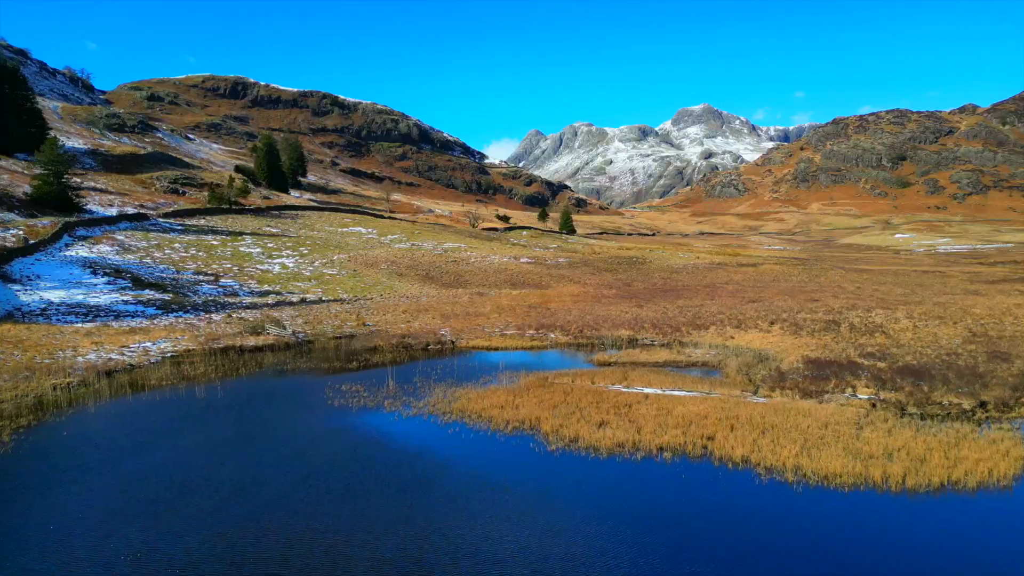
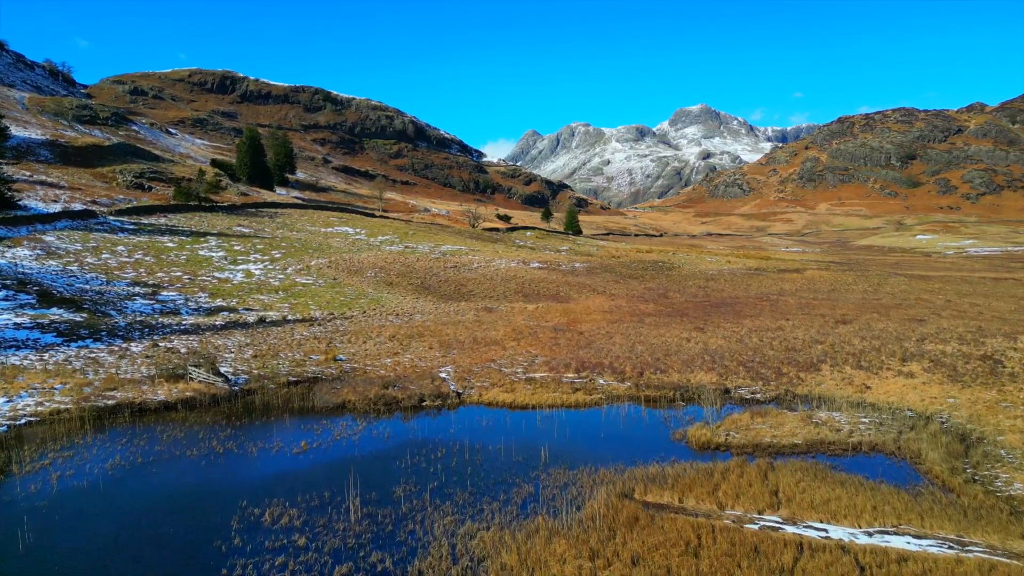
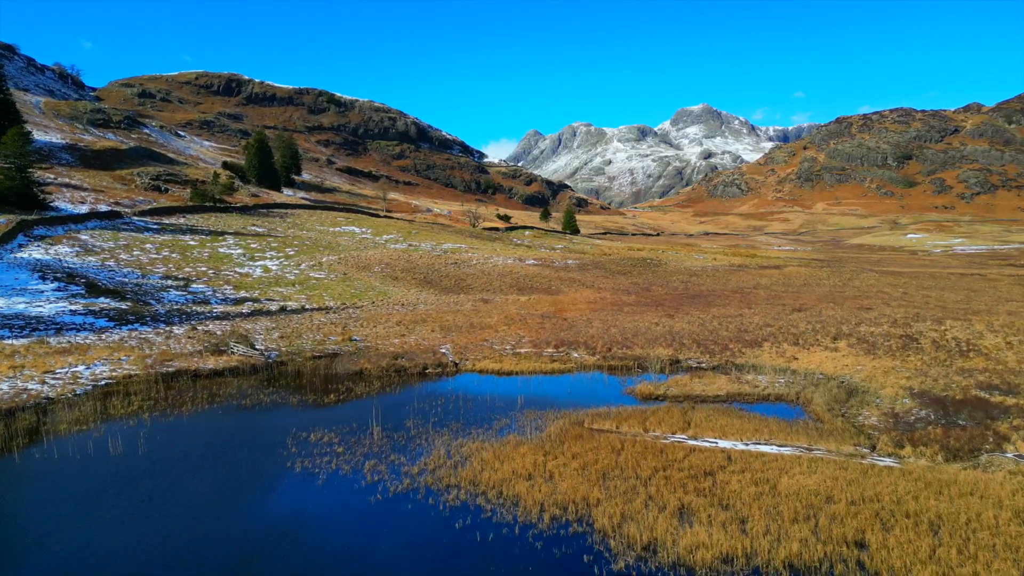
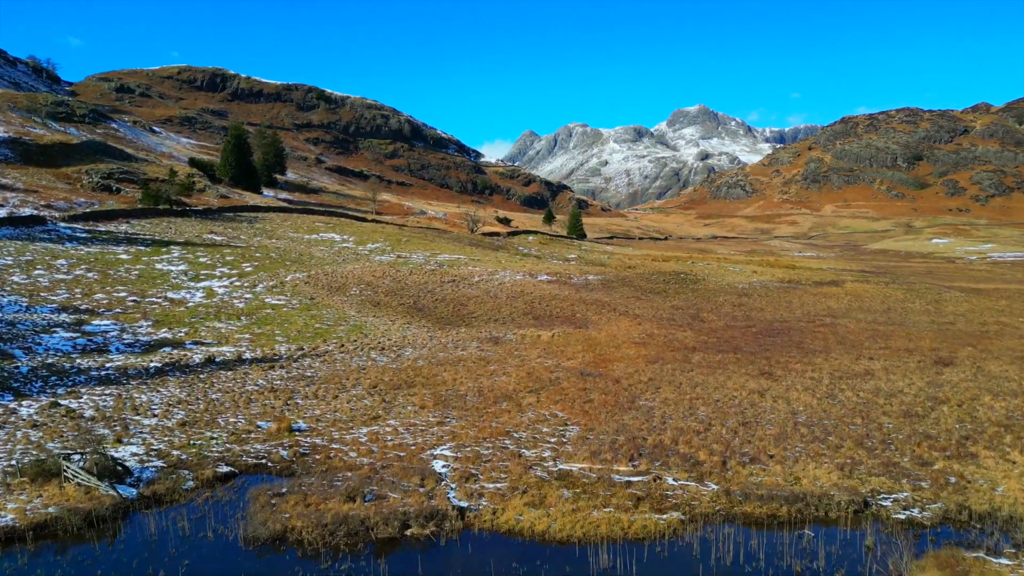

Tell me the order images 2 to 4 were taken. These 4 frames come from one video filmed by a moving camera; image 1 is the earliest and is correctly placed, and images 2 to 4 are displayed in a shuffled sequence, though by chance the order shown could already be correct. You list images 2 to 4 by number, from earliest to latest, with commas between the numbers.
3, 2, 4
